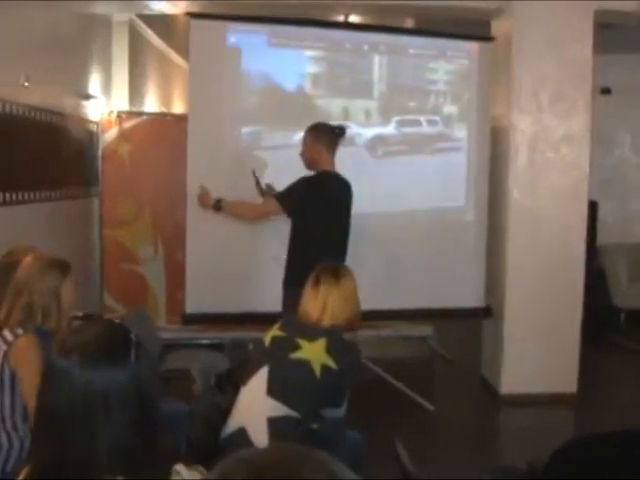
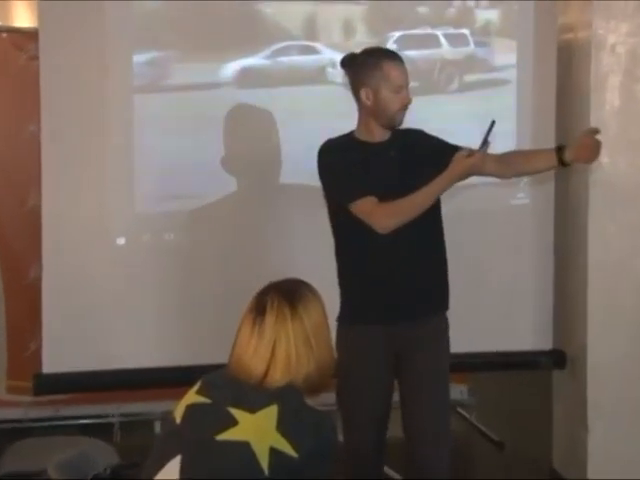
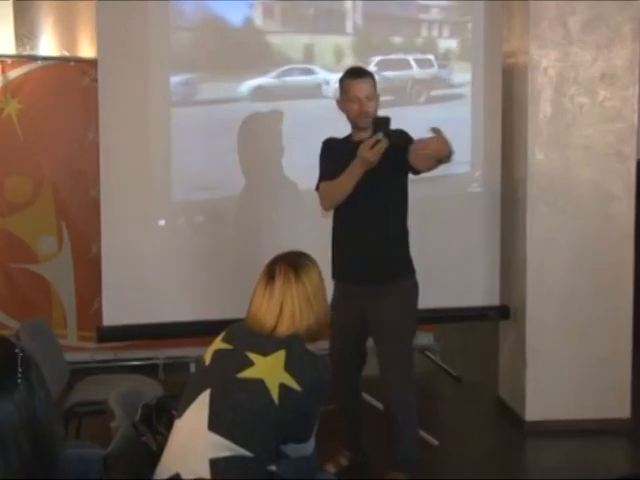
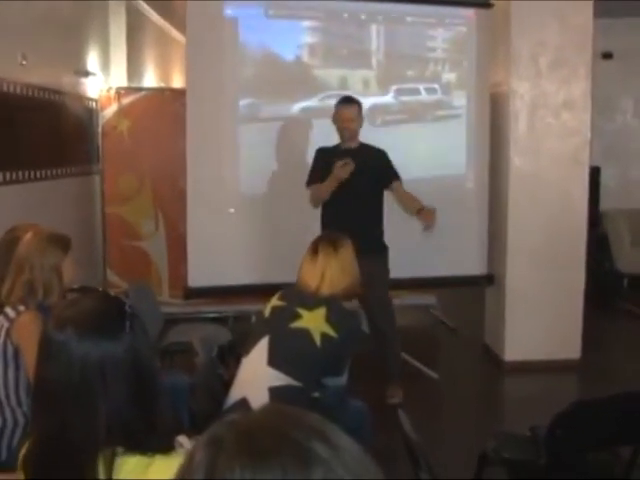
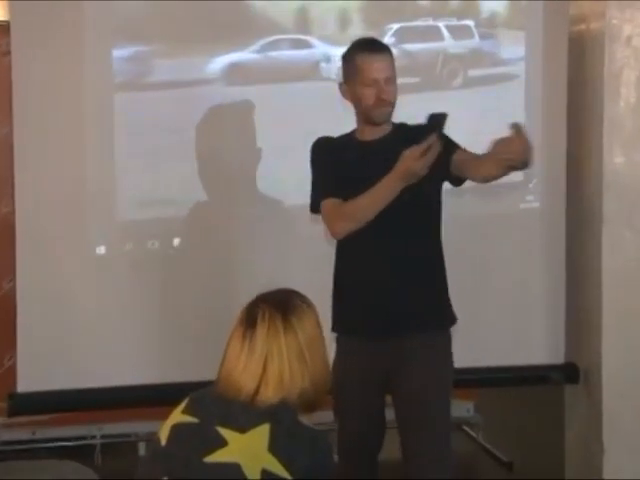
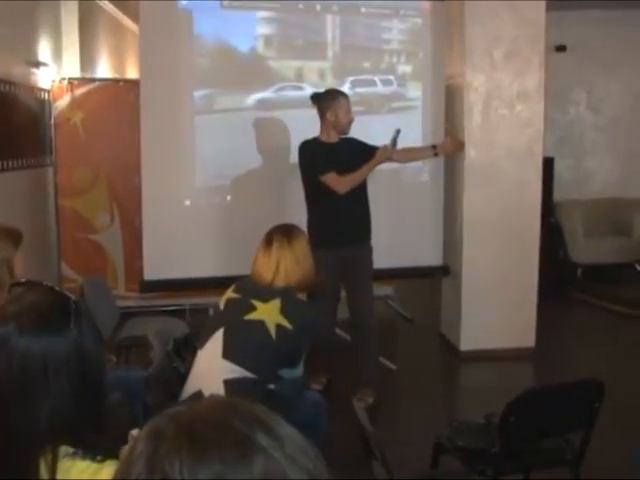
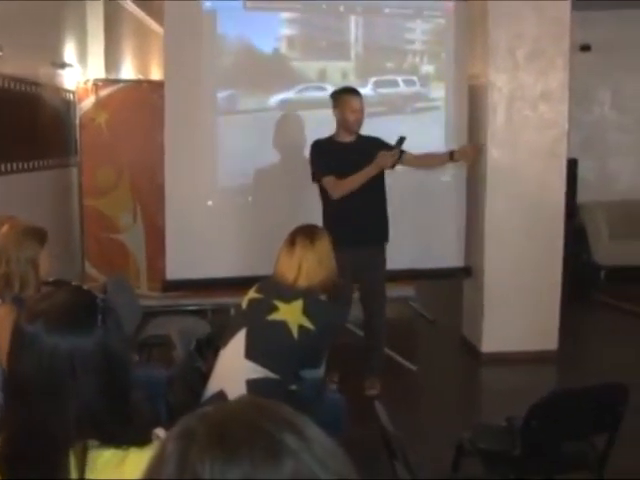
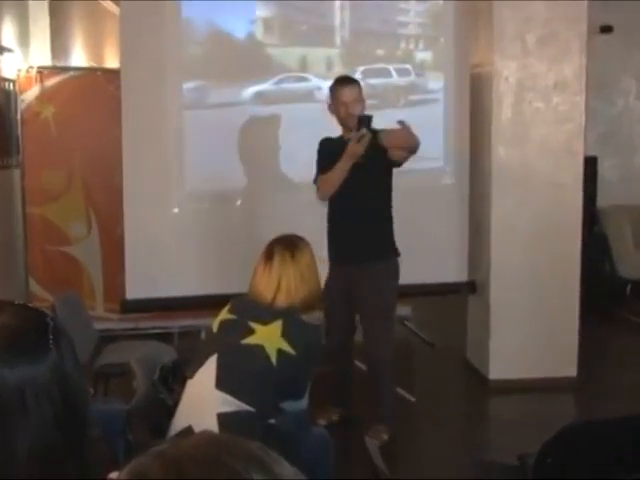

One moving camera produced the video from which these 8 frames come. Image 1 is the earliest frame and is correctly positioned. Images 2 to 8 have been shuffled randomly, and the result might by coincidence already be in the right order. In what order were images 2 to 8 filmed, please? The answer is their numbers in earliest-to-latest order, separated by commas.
4, 7, 6, 8, 3, 2, 5
